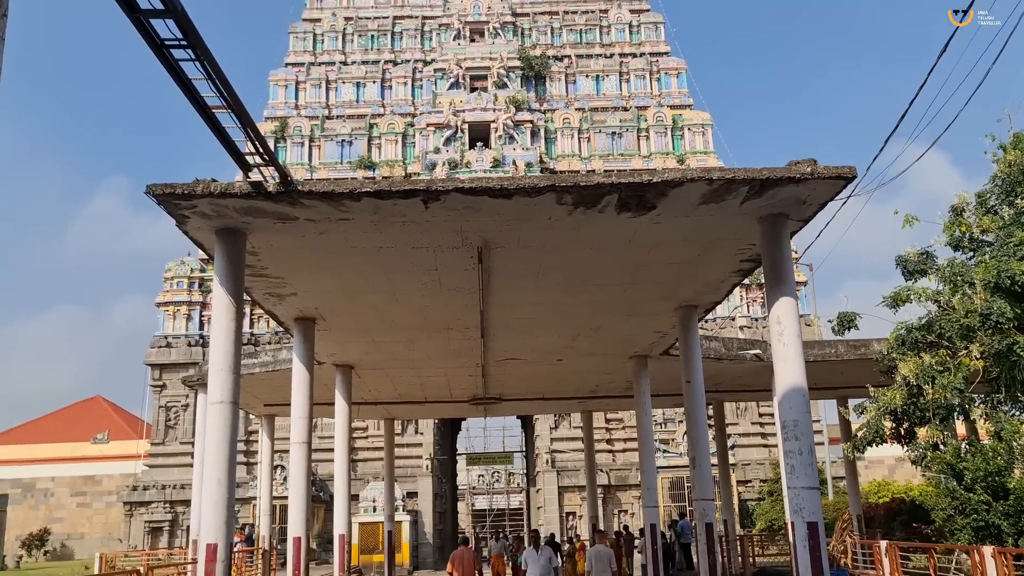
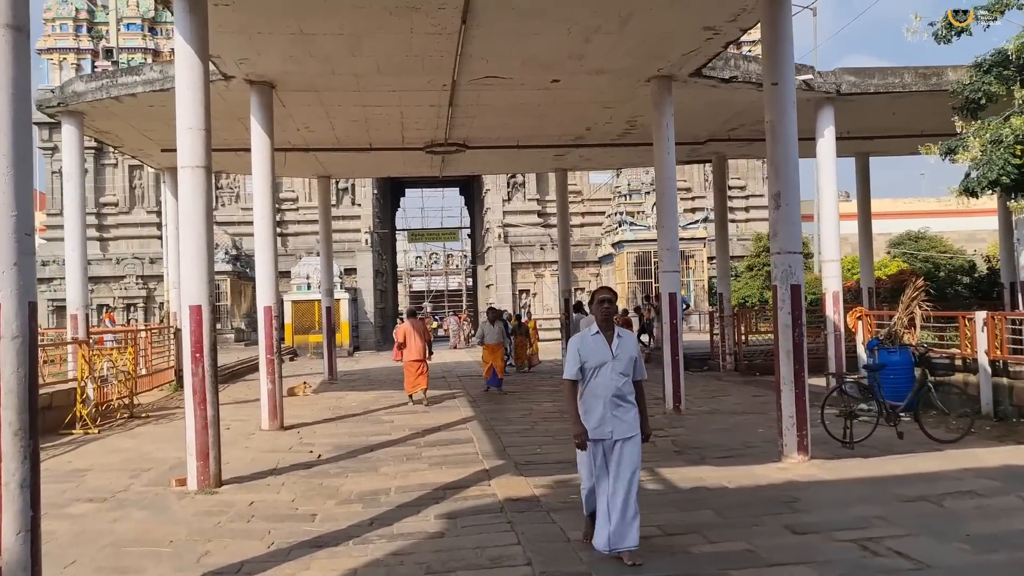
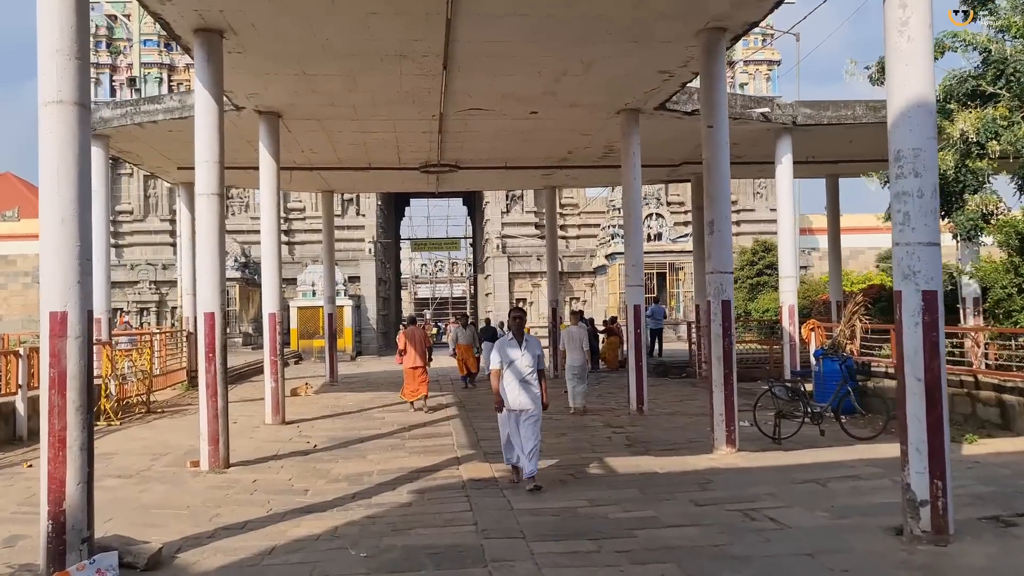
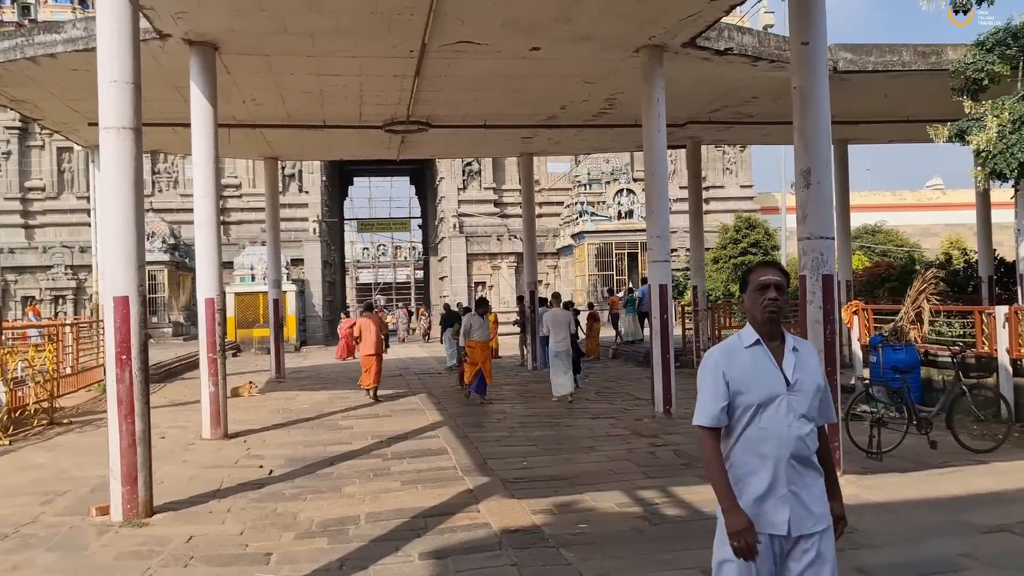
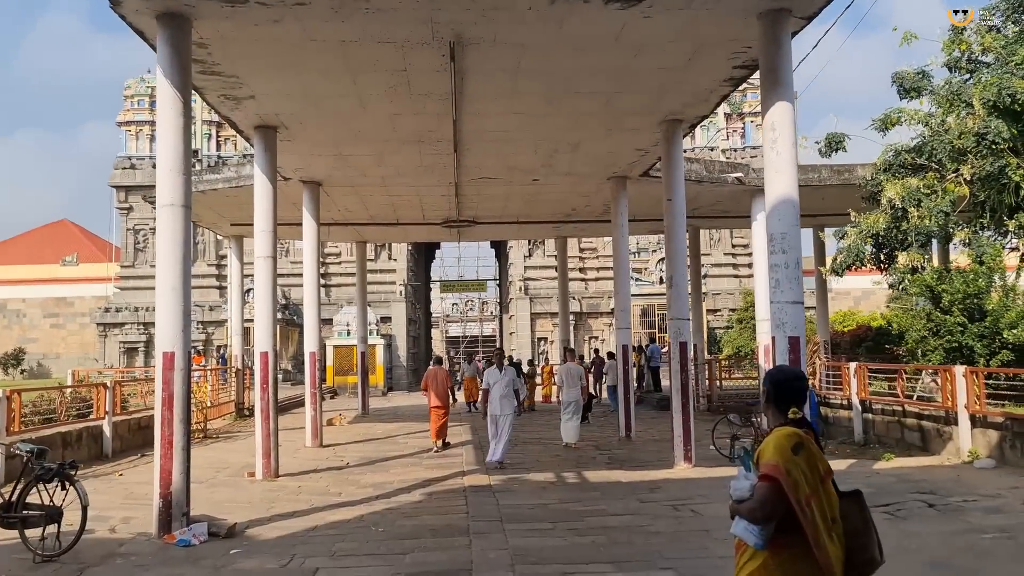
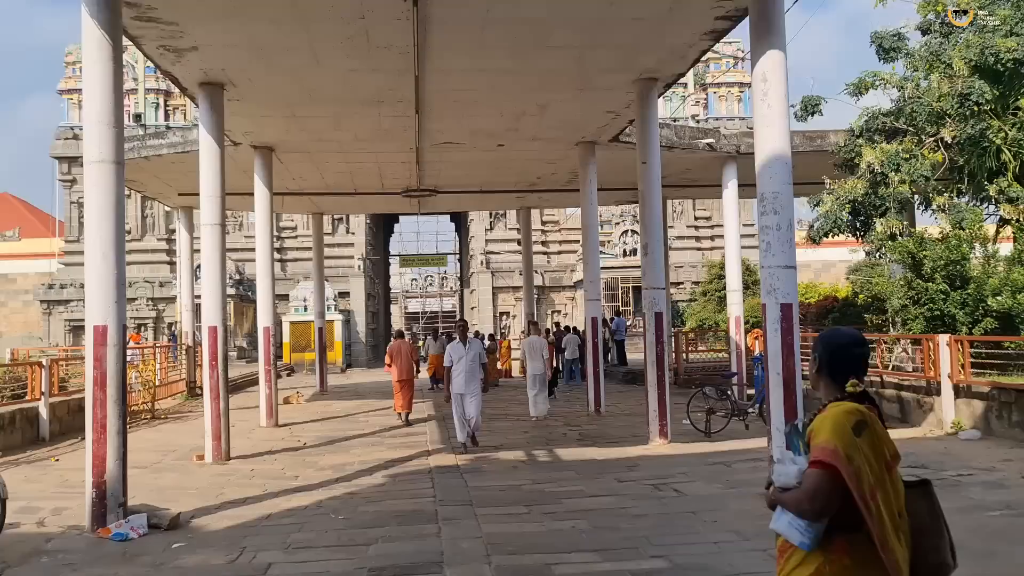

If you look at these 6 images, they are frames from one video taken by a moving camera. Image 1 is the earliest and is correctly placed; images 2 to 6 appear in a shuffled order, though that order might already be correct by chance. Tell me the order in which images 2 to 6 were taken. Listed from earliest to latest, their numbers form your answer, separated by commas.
5, 6, 3, 2, 4
